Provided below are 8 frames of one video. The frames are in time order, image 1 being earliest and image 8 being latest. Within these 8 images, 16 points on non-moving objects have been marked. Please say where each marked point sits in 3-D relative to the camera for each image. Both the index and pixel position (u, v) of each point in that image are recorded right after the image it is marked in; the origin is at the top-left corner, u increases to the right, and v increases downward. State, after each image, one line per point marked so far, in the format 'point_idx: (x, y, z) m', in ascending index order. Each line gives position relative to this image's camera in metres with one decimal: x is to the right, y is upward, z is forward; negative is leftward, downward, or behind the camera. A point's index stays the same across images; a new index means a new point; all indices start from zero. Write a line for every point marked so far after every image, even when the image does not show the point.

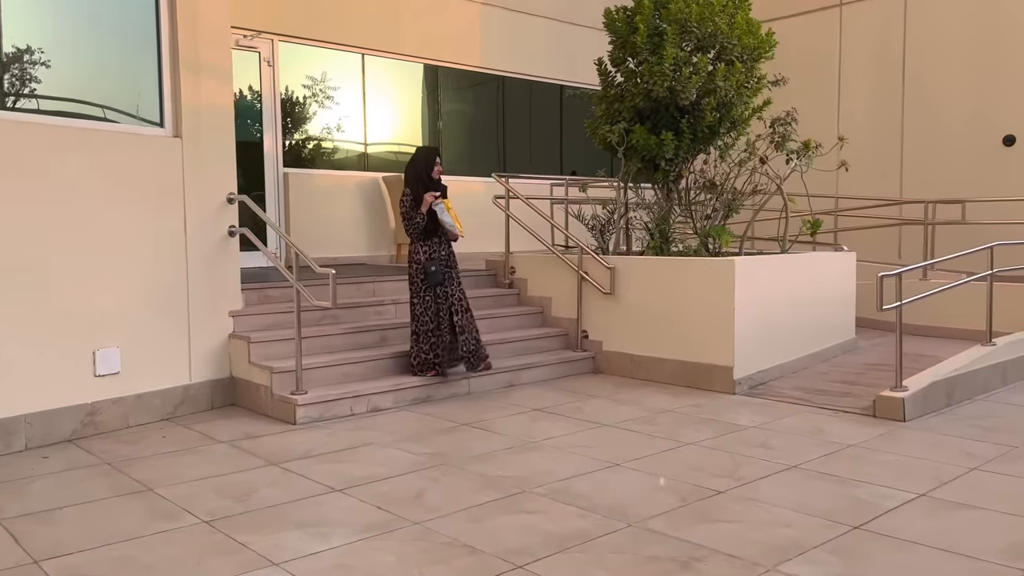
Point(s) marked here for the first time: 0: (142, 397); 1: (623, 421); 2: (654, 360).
0: (-2.2, -0.7, +4.6) m
1: (+0.7, -0.8, +4.8) m
2: (+1.2, -0.6, +6.2) m
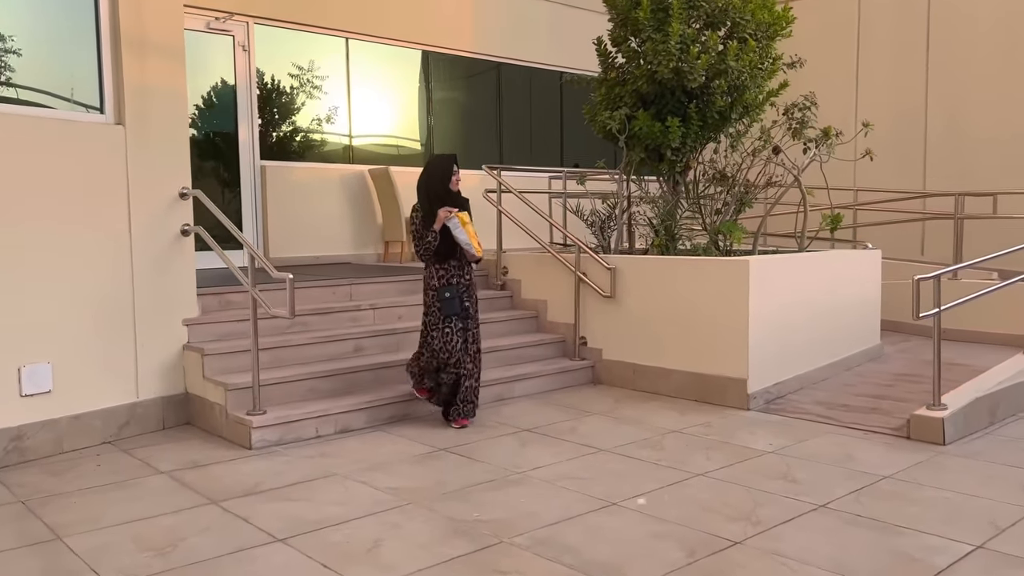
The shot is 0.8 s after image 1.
0: (-2.3, -0.7, +4.1) m
1: (+0.6, -0.9, +4.2) m
2: (+1.1, -0.6, +5.6) m
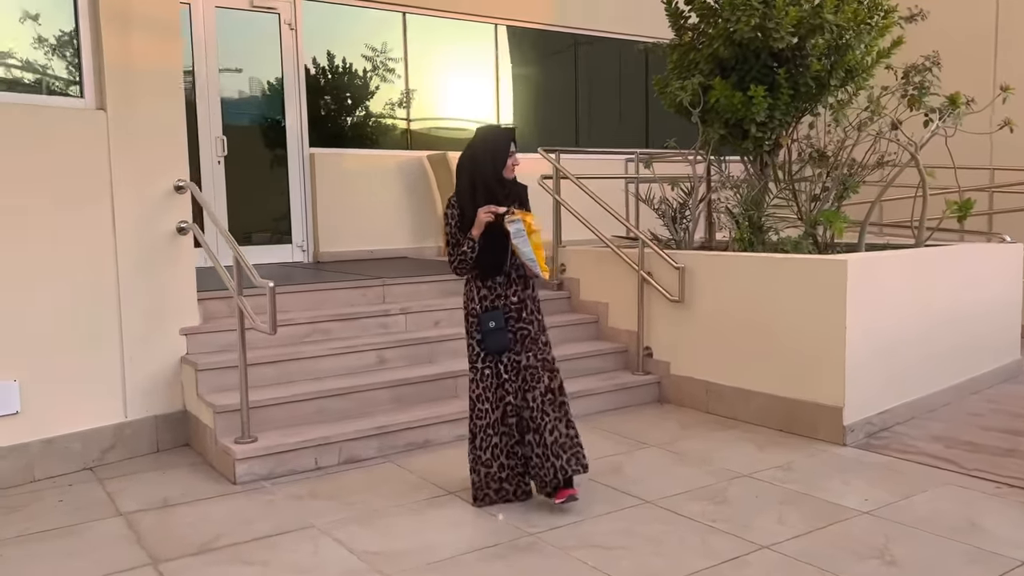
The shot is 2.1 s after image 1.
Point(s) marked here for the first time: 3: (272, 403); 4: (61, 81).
0: (-2.2, -0.7, +3.6) m
1: (+0.7, -0.9, +3.4) m
2: (+1.4, -0.7, +4.7) m
3: (-1.2, -0.6, +3.9) m
4: (-2.2, +1.1, +3.7) m
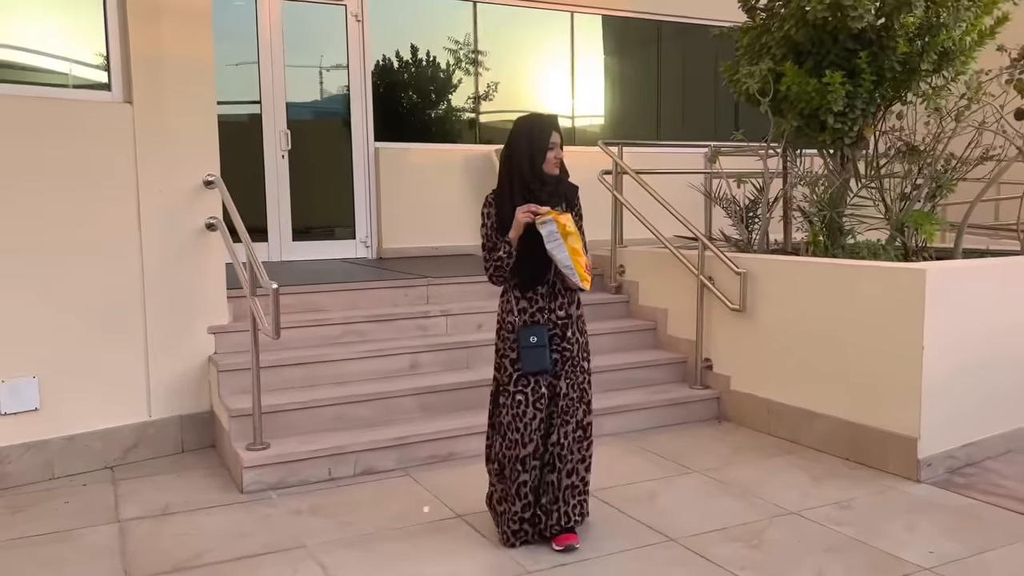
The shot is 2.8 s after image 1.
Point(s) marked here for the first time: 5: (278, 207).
0: (-2.1, -0.7, +3.6) m
1: (+0.8, -1.0, +3.0) m
2: (+1.6, -0.7, +4.2) m
3: (-1.1, -0.6, +3.8) m
4: (-2.1, +1.1, +3.7) m
5: (-2.0, +0.7, +6.7) m
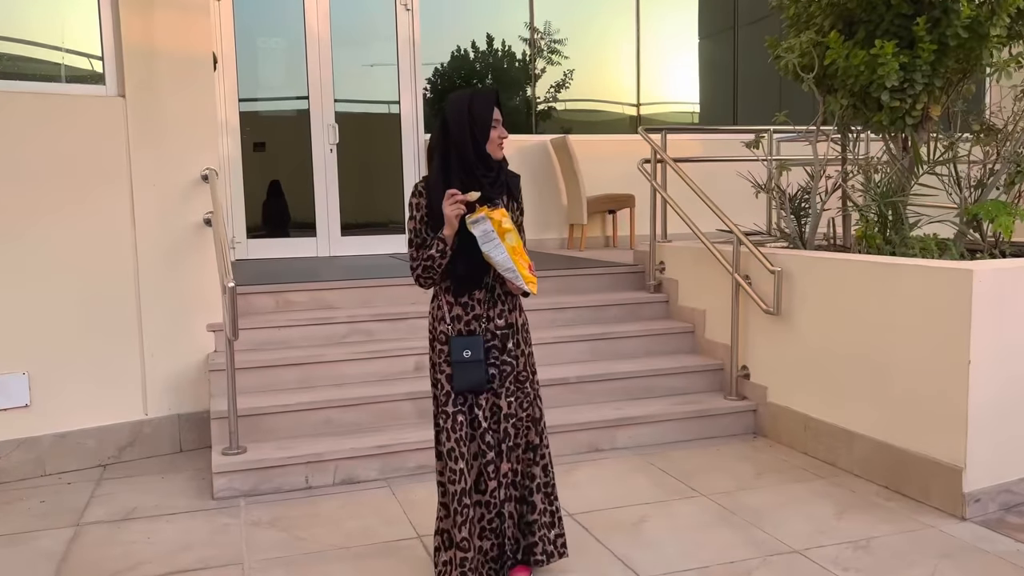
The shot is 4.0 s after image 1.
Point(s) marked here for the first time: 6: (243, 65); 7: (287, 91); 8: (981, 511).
0: (-2.1, -0.7, +3.7) m
1: (+0.6, -1.0, +2.6) m
2: (+1.6, -0.7, +3.7) m
3: (-1.1, -0.6, +3.7) m
4: (-2.1, +1.1, +3.7) m
5: (-1.6, +0.8, +6.7) m
6: (-2.3, +1.9, +6.4) m
7: (-1.9, +1.7, +6.6) m
8: (+1.9, -0.9, +3.0) m
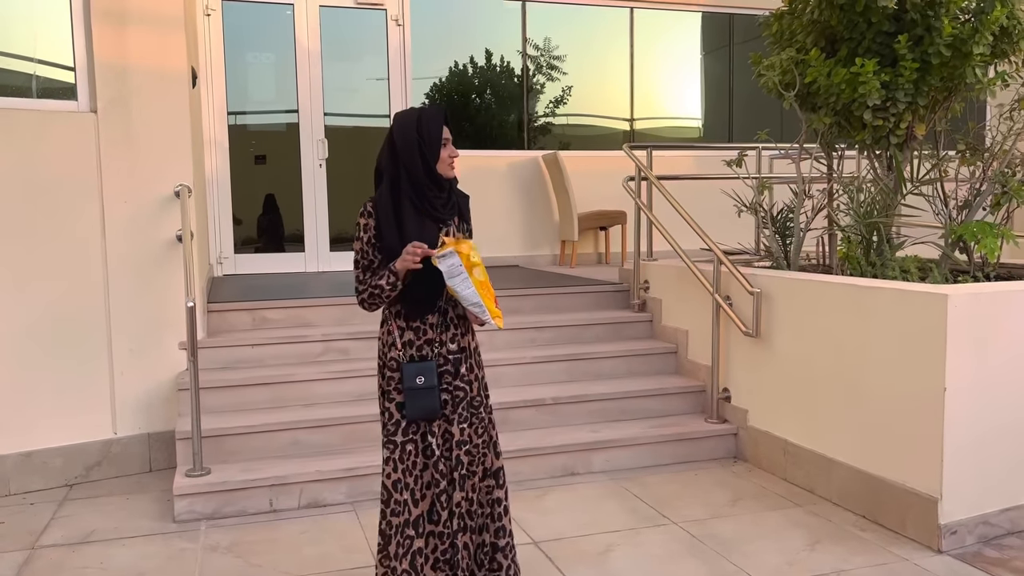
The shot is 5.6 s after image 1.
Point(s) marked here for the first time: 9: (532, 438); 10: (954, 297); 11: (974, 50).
0: (-2.3, -0.8, +3.6) m
1: (+0.4, -1.1, +2.6) m
2: (+1.5, -0.8, +3.7) m
3: (-1.3, -0.7, +3.6) m
4: (-2.2, +1.0, +3.7) m
5: (-1.7, +0.6, +6.7) m
6: (-2.4, +1.8, +6.4) m
7: (-2.0, +1.6, +6.5) m
8: (+1.8, -1.0, +3.0) m
9: (+0.1, -0.8, +4.0) m
10: (+1.7, 0.0, +2.9) m
11: (+2.2, +1.1, +3.6) m
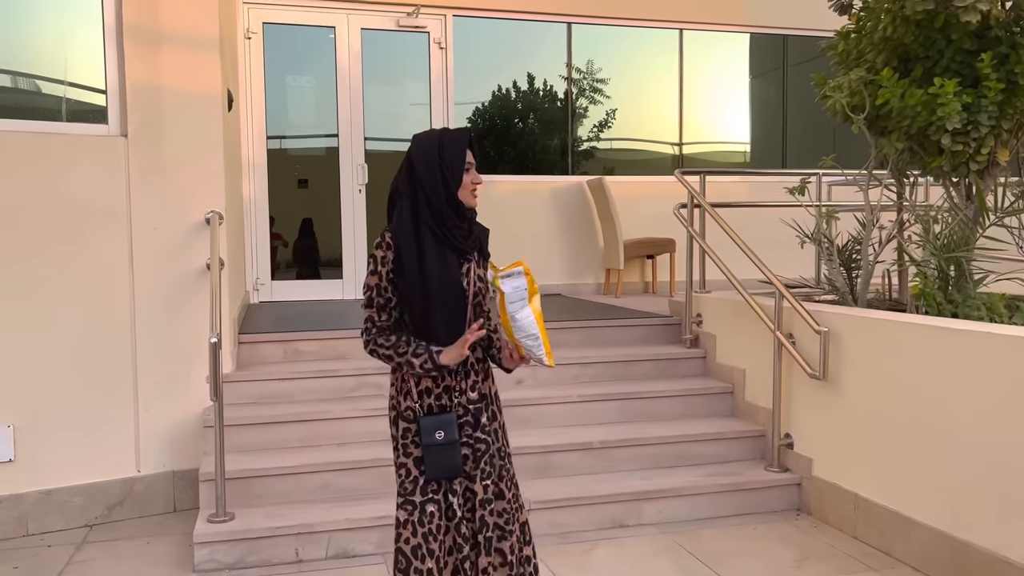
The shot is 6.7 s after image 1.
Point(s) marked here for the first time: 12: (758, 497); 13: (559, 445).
0: (-2.1, -0.9, +3.5) m
1: (+0.6, -1.2, +2.3) m
2: (+1.7, -1.0, +3.3) m
3: (-1.1, -0.8, +3.4) m
4: (-2.0, +0.9, +3.6) m
5: (-1.4, +0.4, +6.5) m
6: (-2.0, +1.5, +6.3) m
7: (-1.7, +1.4, +6.4) m
8: (+1.9, -1.2, +2.6) m
9: (+0.3, -1.0, +3.7) m
10: (+1.9, -0.2, +2.5) m
11: (+2.4, +1.0, +3.3) m
12: (+1.2, -1.1, +3.8) m
13: (+0.2, -0.8, +3.8) m
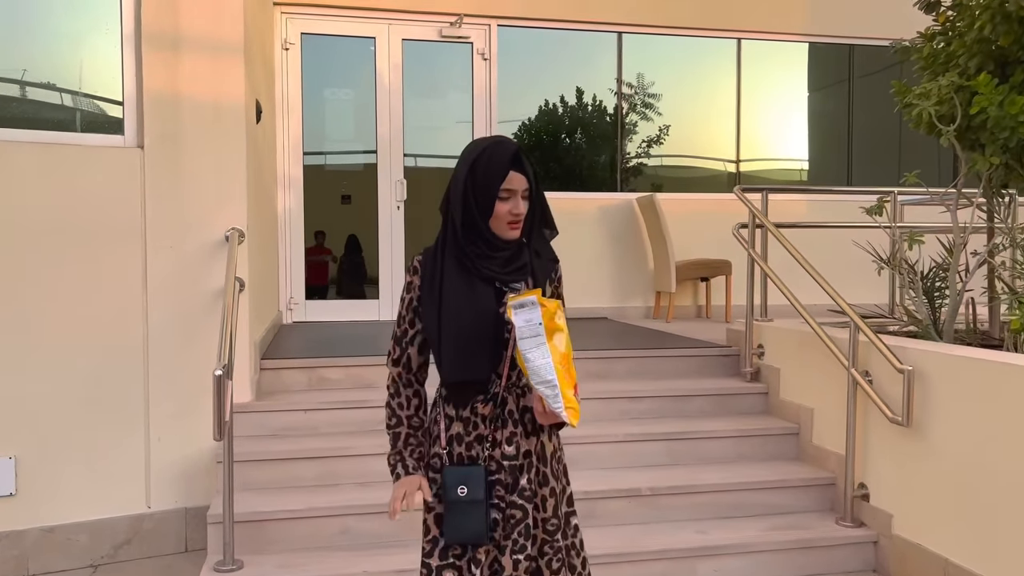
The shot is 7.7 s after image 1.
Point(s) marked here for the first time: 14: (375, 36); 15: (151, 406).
0: (-1.9, -1.0, +3.2) m
1: (+0.6, -1.3, +1.9) m
2: (+1.8, -1.1, +2.8) m
3: (-0.9, -0.9, +3.1) m
4: (-1.8, +0.8, +3.4) m
5: (-1.0, +0.2, +6.3) m
6: (-1.6, +1.4, +6.1) m
7: (-1.3, +1.2, +6.2) m
8: (+2.0, -1.3, +2.1) m
9: (+0.5, -1.1, +3.3) m
10: (+2.0, -0.3, +2.1) m
11: (+2.6, +0.8, +2.8) m
12: (+1.4, -1.2, +3.4) m
13: (+0.4, -0.9, +3.4) m
14: (-1.1, +2.0, +6.2) m
15: (-1.6, -0.5, +3.4) m
